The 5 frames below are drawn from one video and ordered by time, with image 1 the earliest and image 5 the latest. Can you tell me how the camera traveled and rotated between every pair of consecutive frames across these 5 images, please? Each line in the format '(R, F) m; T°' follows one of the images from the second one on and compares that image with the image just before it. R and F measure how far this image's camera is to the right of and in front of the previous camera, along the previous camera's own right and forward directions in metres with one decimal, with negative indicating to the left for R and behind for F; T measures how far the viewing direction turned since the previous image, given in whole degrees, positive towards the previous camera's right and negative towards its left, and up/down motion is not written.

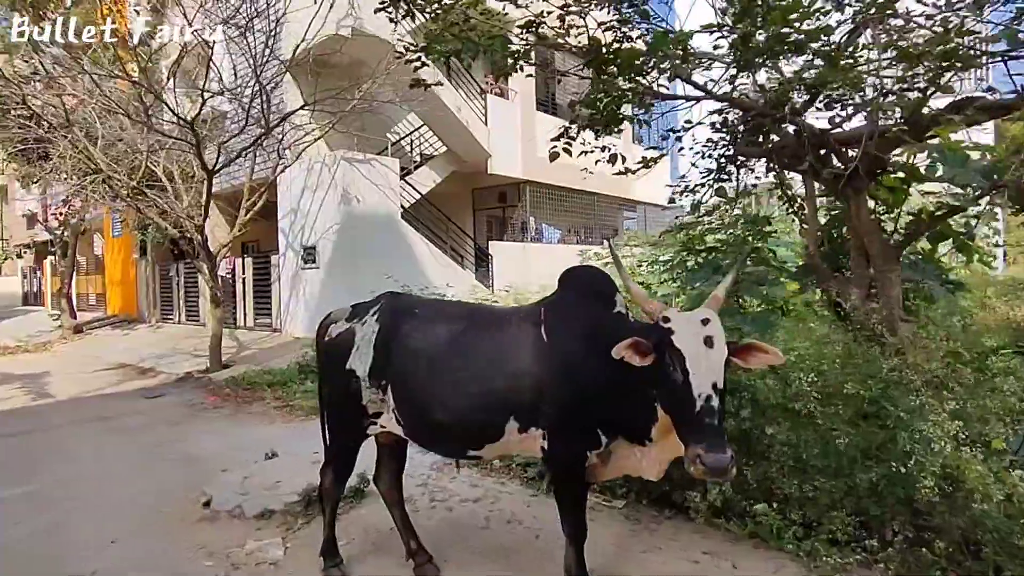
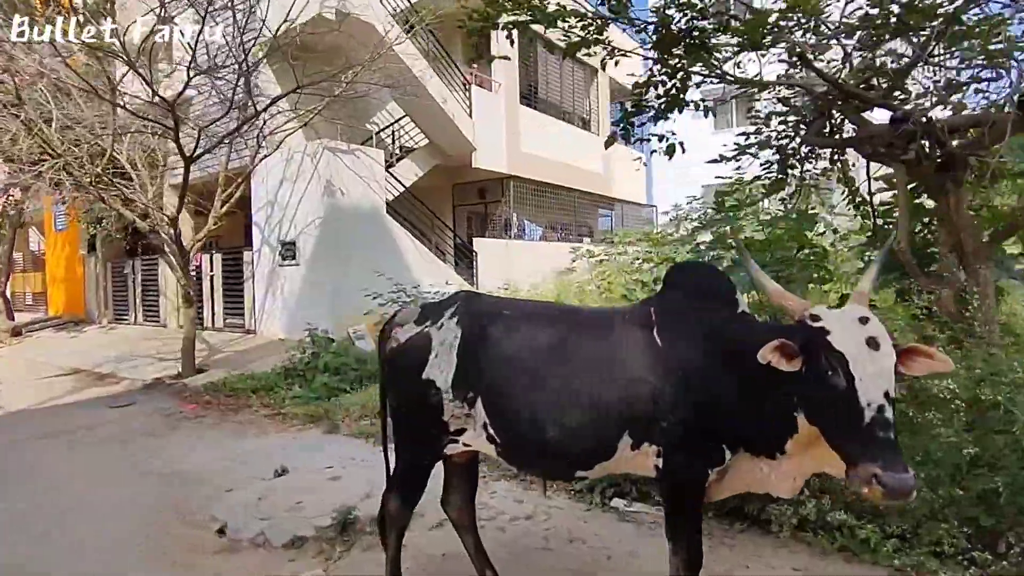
(-0.6, +0.4) m; +4°
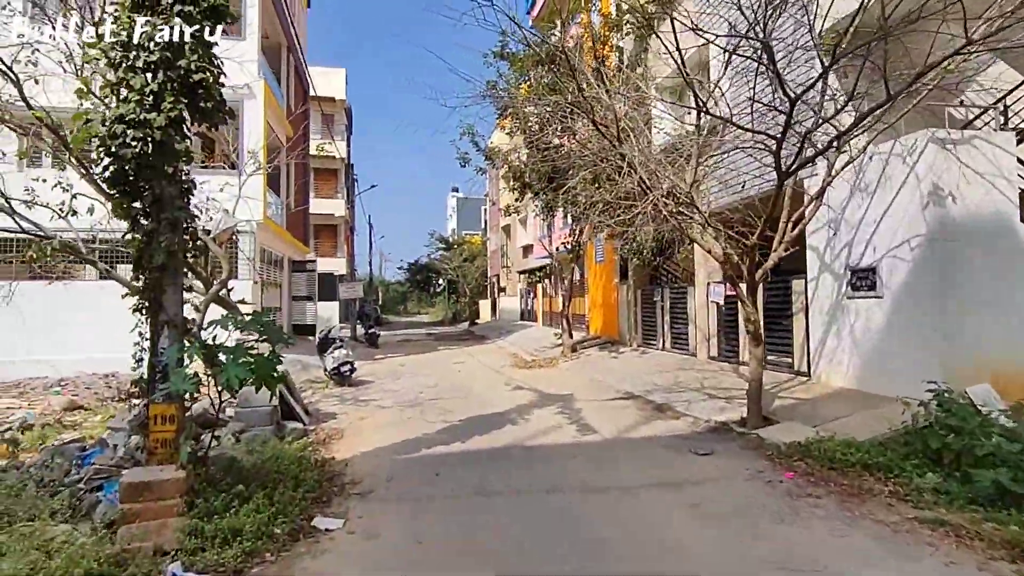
(-1.8, +0.8) m; -44°
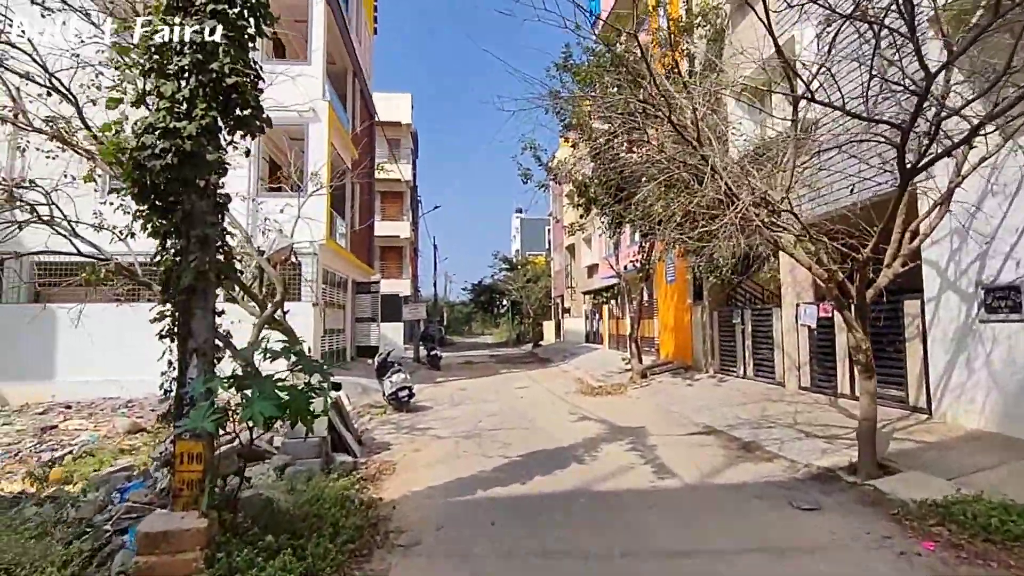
(0.0, +0.7) m; -6°
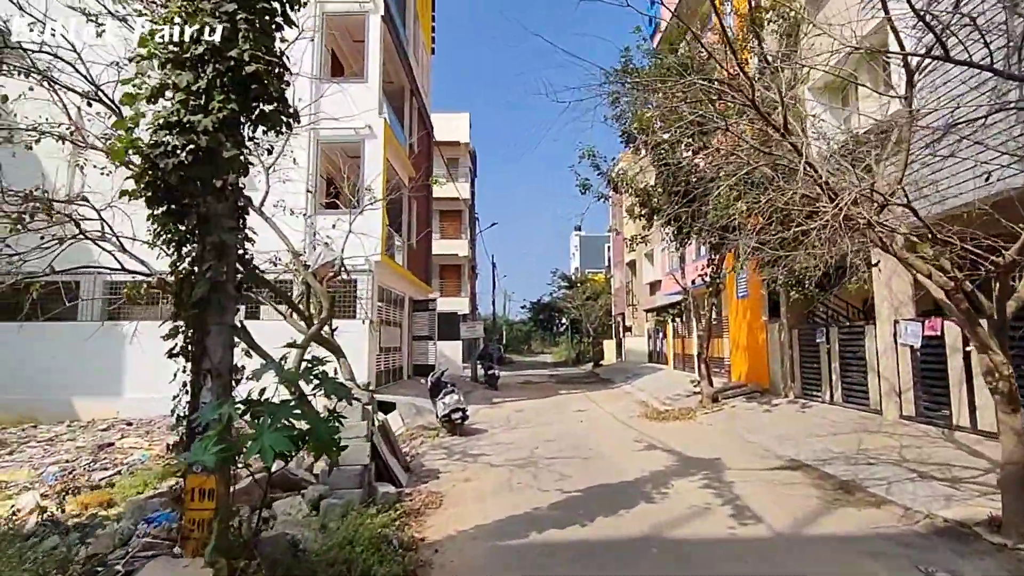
(0.0, +0.7) m; -6°
